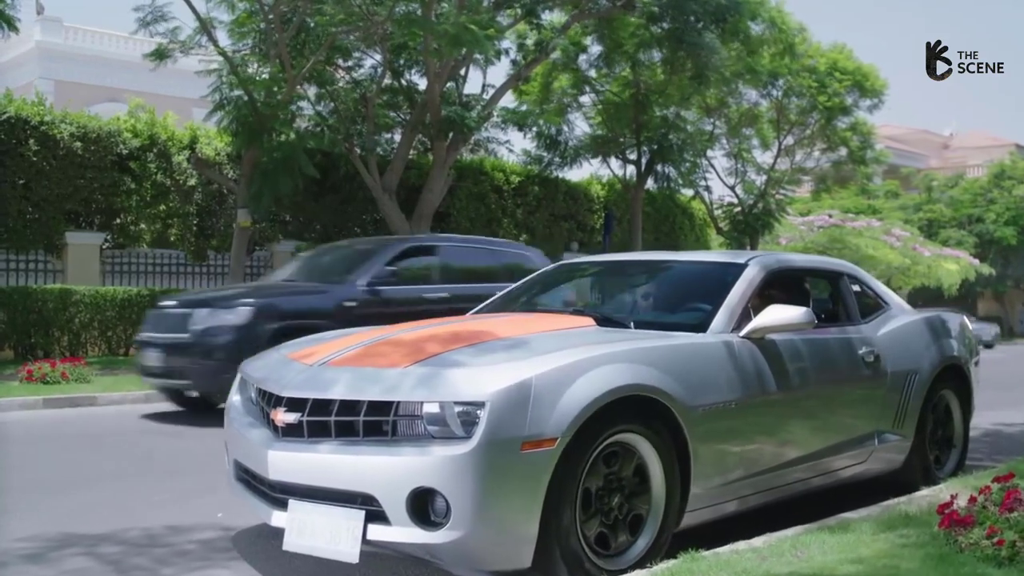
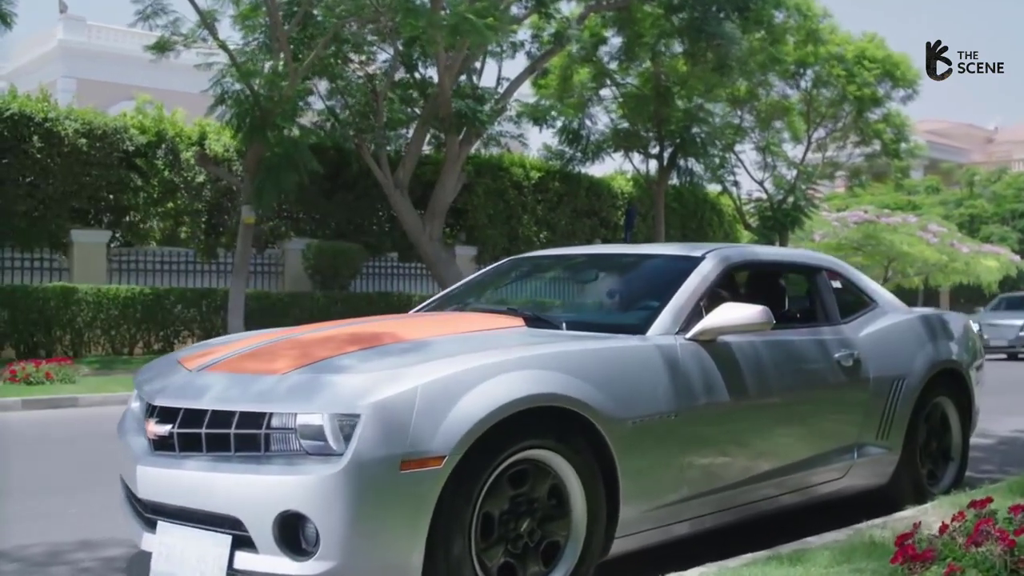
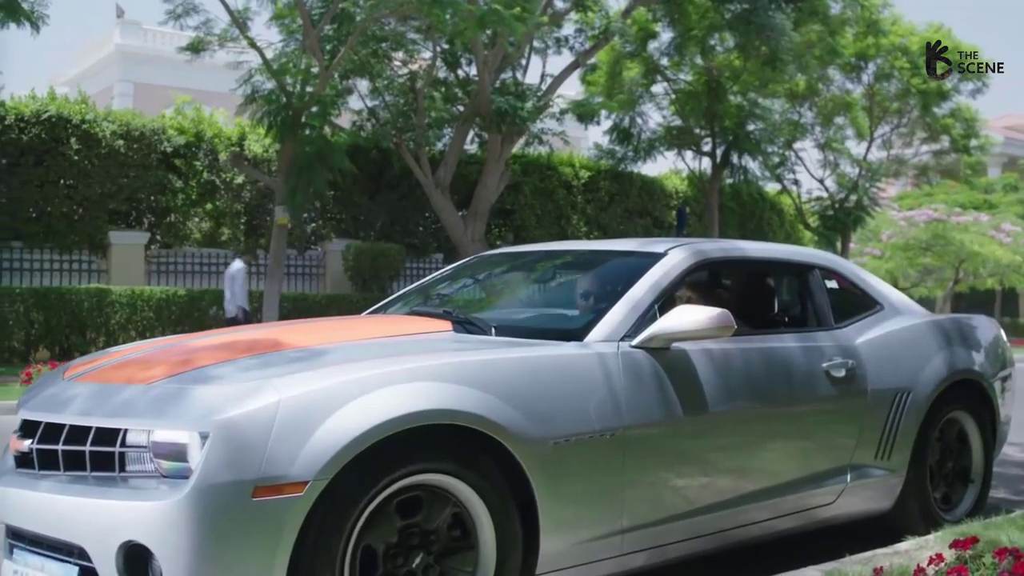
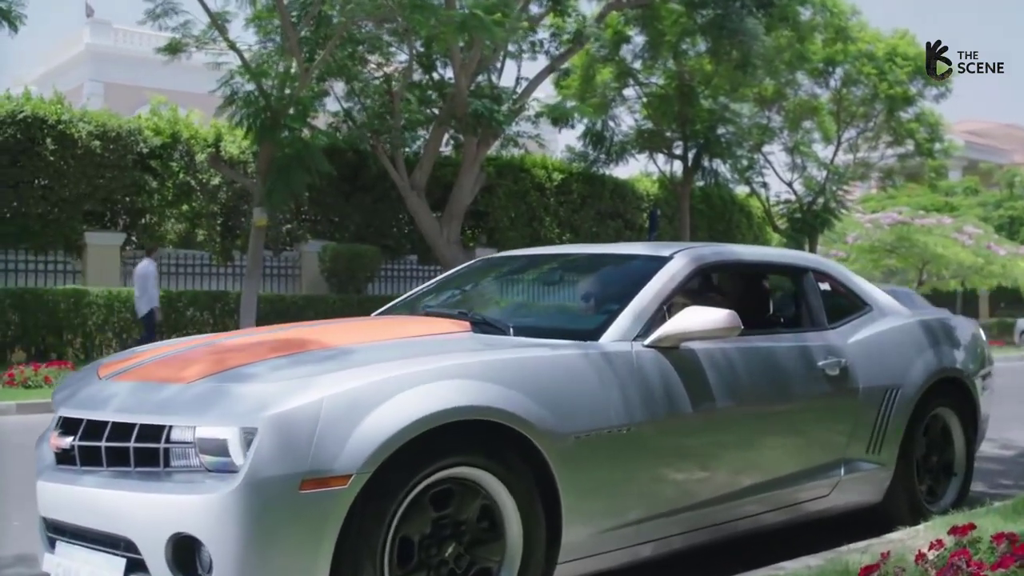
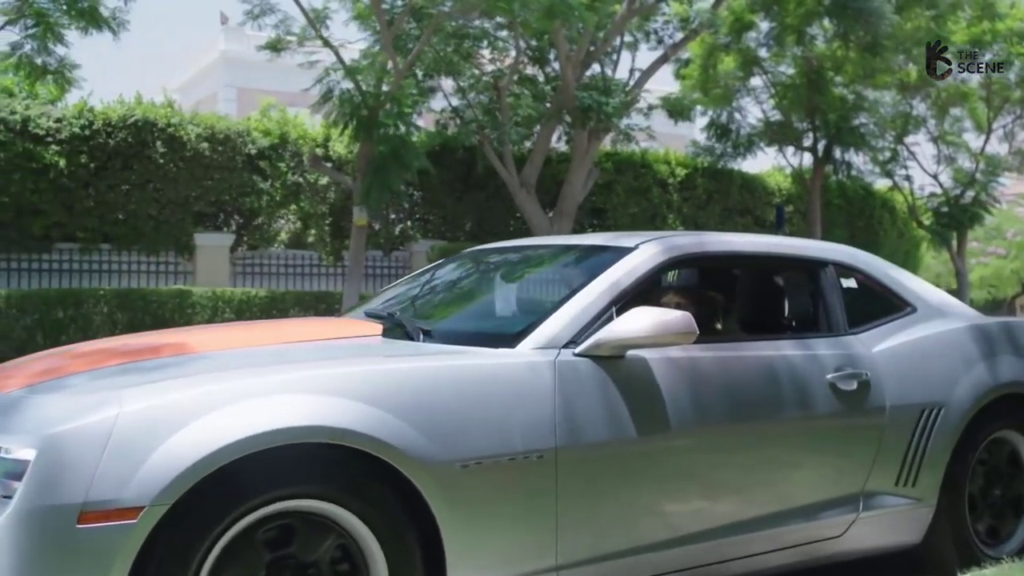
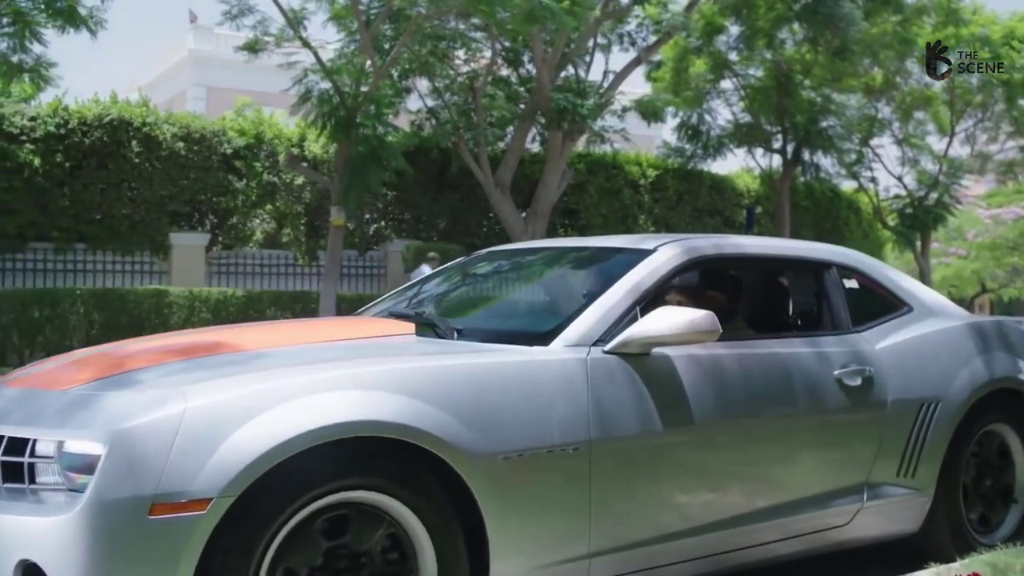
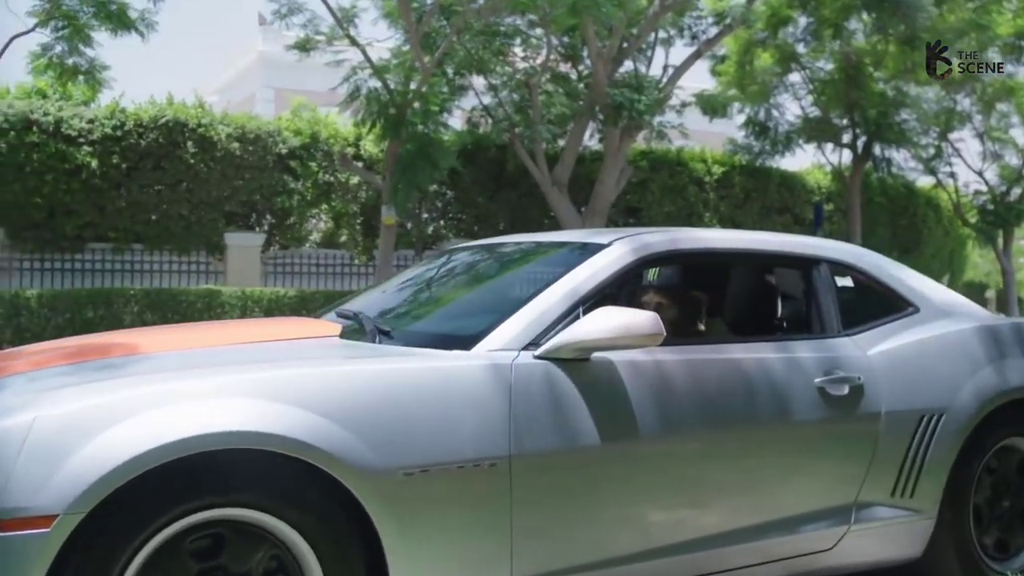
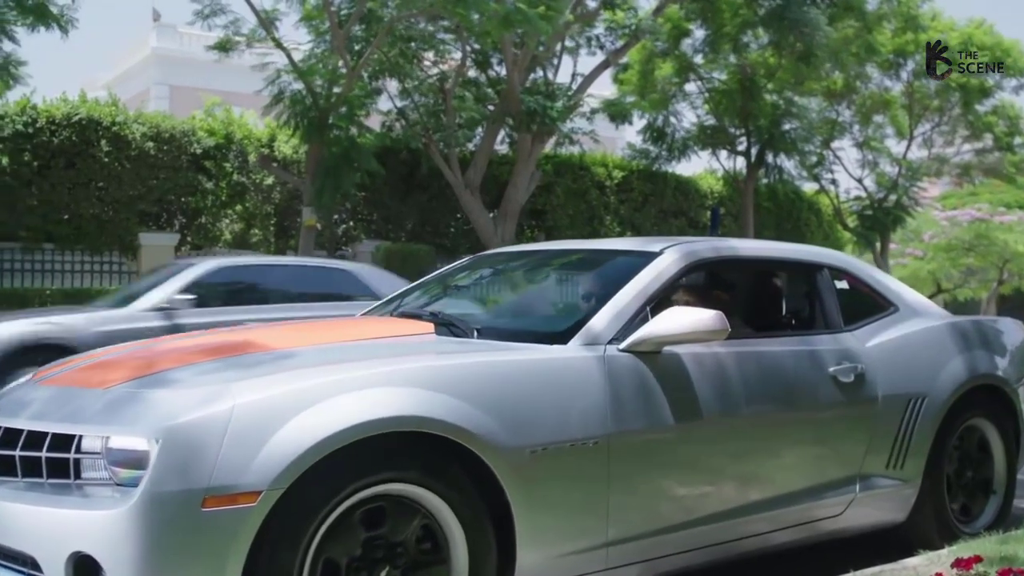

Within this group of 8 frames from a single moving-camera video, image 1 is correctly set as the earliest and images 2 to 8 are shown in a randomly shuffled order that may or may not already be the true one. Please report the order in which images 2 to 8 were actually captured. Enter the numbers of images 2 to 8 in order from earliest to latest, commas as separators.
2, 4, 3, 8, 6, 5, 7
